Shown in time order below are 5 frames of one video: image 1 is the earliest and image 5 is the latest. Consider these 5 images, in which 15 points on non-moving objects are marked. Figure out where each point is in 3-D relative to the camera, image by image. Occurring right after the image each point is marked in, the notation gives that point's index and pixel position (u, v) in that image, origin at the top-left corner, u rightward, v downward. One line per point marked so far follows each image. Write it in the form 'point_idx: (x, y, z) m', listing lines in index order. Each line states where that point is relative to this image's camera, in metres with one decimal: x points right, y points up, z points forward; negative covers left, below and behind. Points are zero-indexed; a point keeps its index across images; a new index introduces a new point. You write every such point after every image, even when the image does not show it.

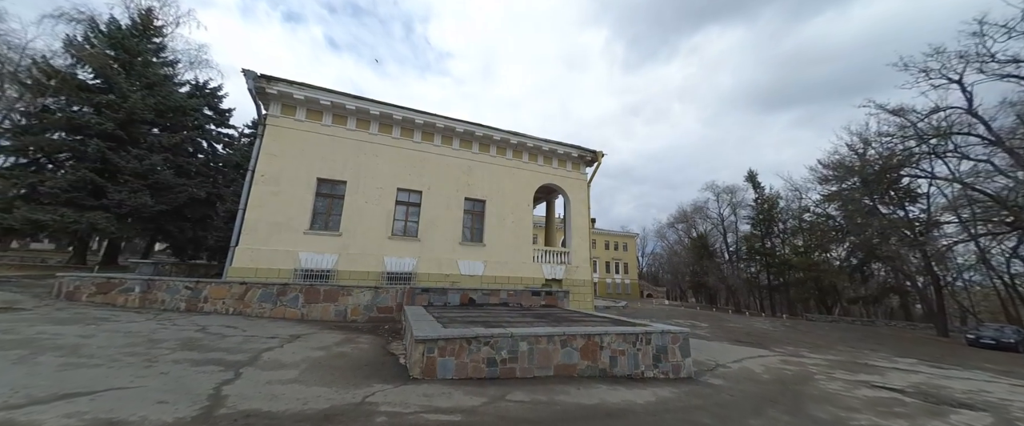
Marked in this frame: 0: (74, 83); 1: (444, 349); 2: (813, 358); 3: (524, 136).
0: (-14.5, +4.3, +10.8) m
1: (-1.0, -1.9, +4.6) m
2: (+8.1, -3.9, +8.8) m
3: (+0.4, +3.1, +12.9) m
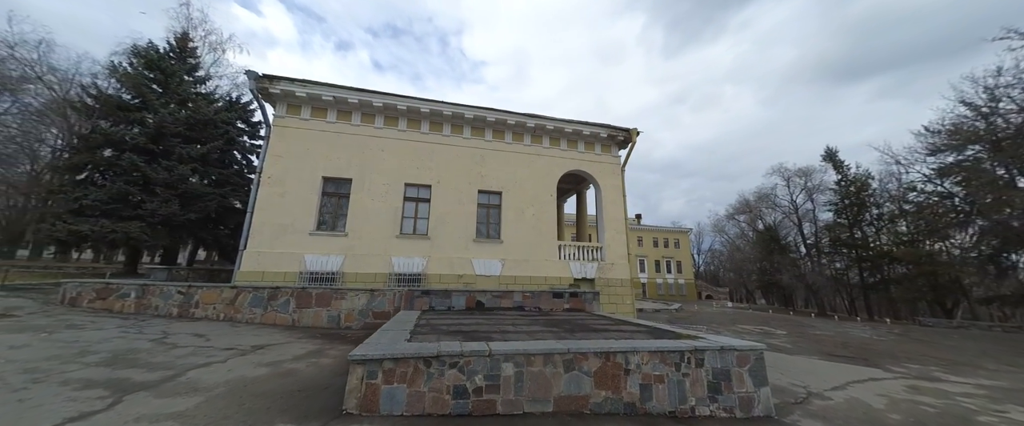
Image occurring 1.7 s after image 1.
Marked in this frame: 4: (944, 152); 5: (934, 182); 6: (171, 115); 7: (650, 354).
0: (-14.0, +3.9, +11.5) m
1: (-1.2, -1.6, +3.3) m
2: (+8.5, -3.3, +6.2) m
3: (+1.1, +3.4, +11.5) m
4: (+22.4, +3.1, +16.9) m
5: (+23.9, +1.7, +18.5) m
6: (-12.4, +3.5, +11.9) m
7: (+1.7, -1.7, +3.9) m
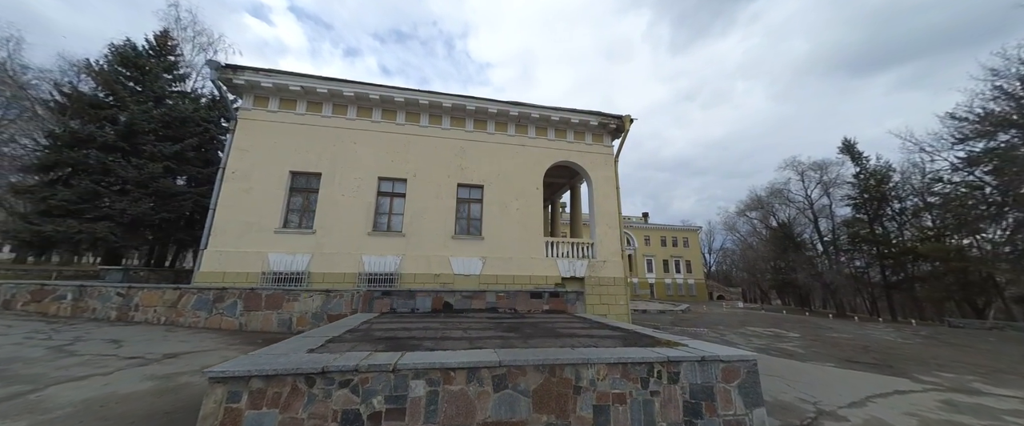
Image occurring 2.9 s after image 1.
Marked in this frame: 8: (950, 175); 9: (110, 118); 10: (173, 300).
0: (-14.6, +3.9, +11.2) m
1: (-2.0, -1.4, +2.6) m
2: (+7.8, -3.0, +5.1) m
3: (+0.5, +3.5, +10.7) m
4: (+21.9, +3.5, +15.5) m
5: (+23.6, +2.1, +17.0) m
6: (-13.0, +3.5, +11.5) m
7: (+0.9, -1.5, +3.1) m
8: (+23.7, +2.1, +17.6) m
9: (-13.8, +3.3, +11.2) m
10: (-6.8, -1.7, +6.5) m
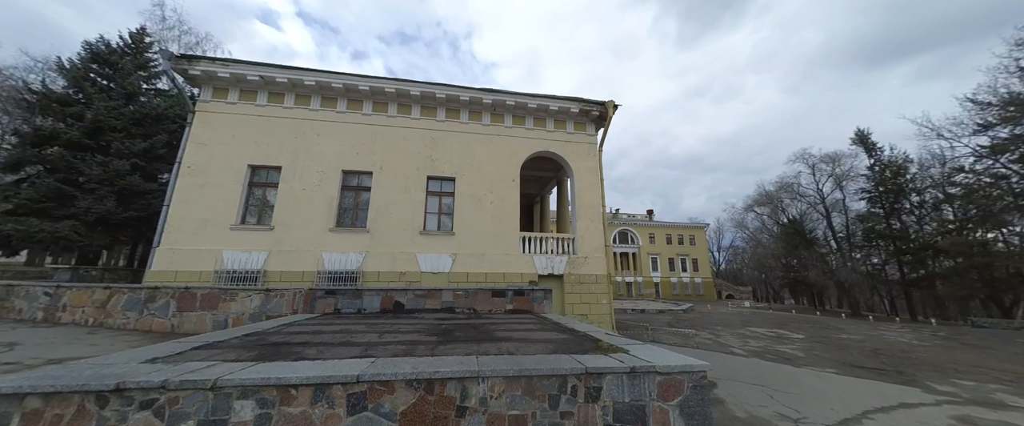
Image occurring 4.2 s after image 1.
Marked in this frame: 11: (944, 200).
0: (-15.4, +3.9, +10.9) m
1: (-3.0, -1.3, +2.0) m
2: (+6.9, -2.7, +4.3) m
3: (-0.3, +3.7, +10.1) m
4: (+21.3, +3.9, +14.3) m
5: (+22.9, +2.6, +15.8) m
6: (-13.8, +3.6, +11.2) m
7: (0.0, -1.3, +2.4) m
8: (+23.1, +2.5, +16.4) m
9: (-14.6, +3.3, +10.9) m
10: (-7.7, -1.6, +6.1) m
11: (+25.1, +0.8, +19.0) m
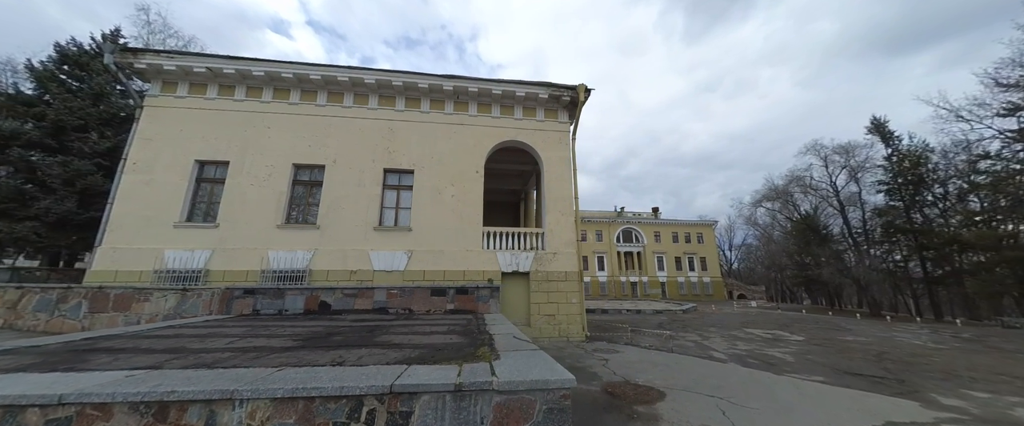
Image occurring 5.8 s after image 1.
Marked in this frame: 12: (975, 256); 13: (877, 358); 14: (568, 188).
0: (-16.4, +3.8, +10.9) m
1: (-4.2, -1.1, +1.5) m
2: (+5.7, -2.4, +3.4) m
3: (-1.4, +3.9, +9.5) m
4: (+20.3, +4.4, +12.9) m
5: (+22.1, +3.1, +14.3) m
6: (-14.8, +3.5, +11.1) m
7: (-1.3, -1.1, +1.8) m
8: (+22.2, +3.0, +14.9) m
9: (-15.6, +3.3, +10.8) m
10: (-8.8, -1.6, +5.7) m
11: (+24.4, +1.3, +17.4) m
12: (+26.1, -2.5, +18.5) m
13: (+9.0, -3.6, +8.1) m
14: (+1.6, +0.7, +9.5) m
